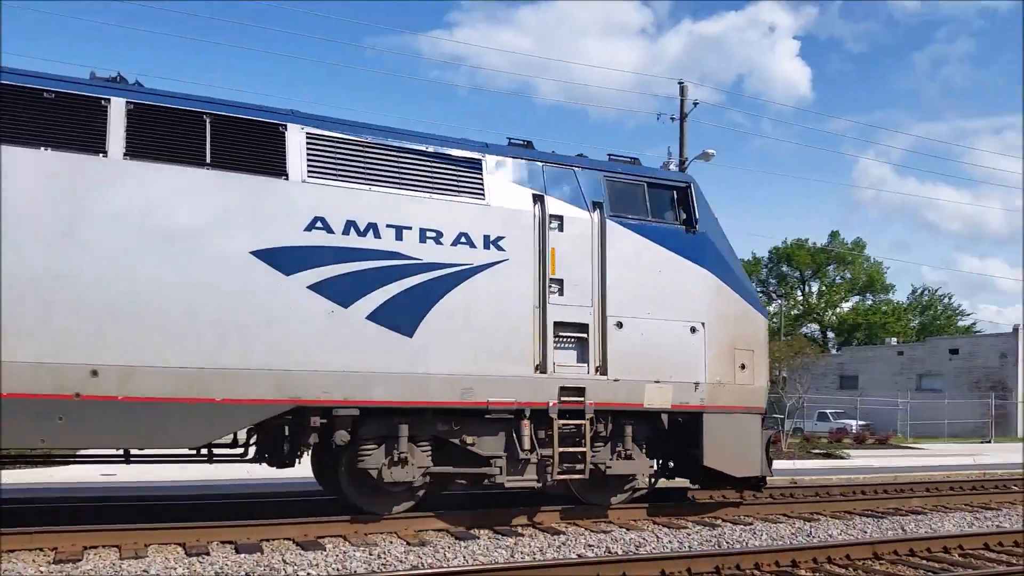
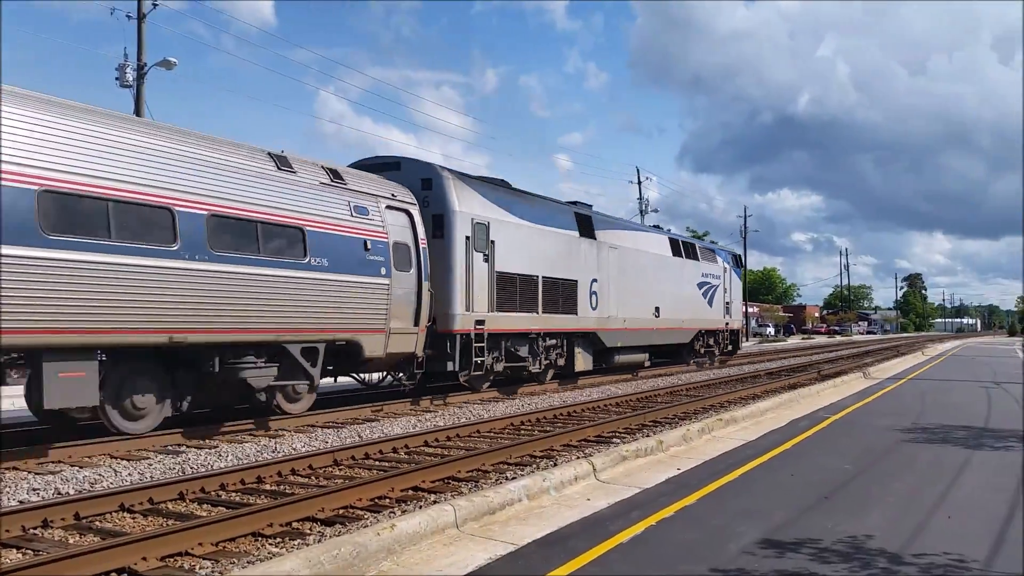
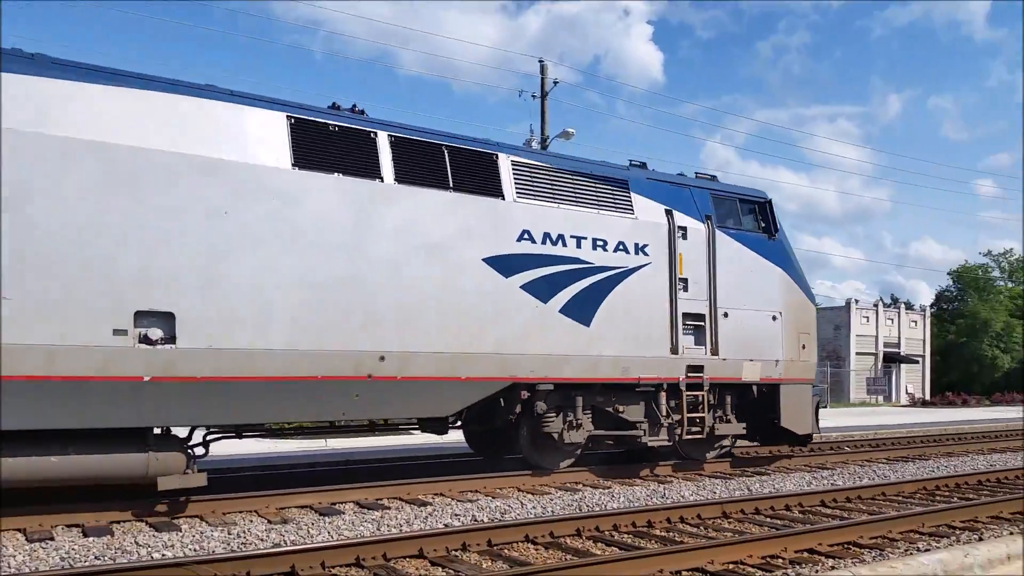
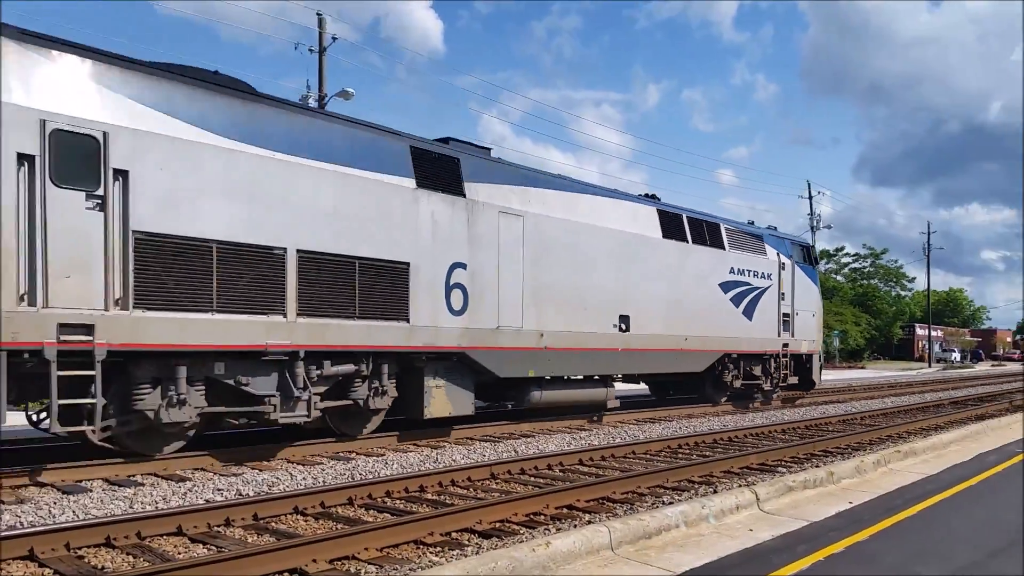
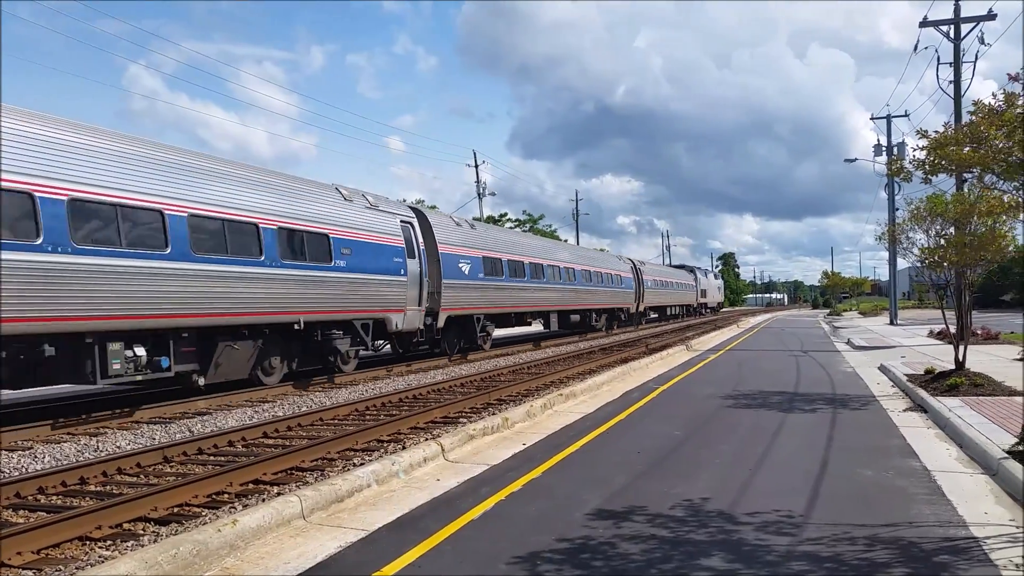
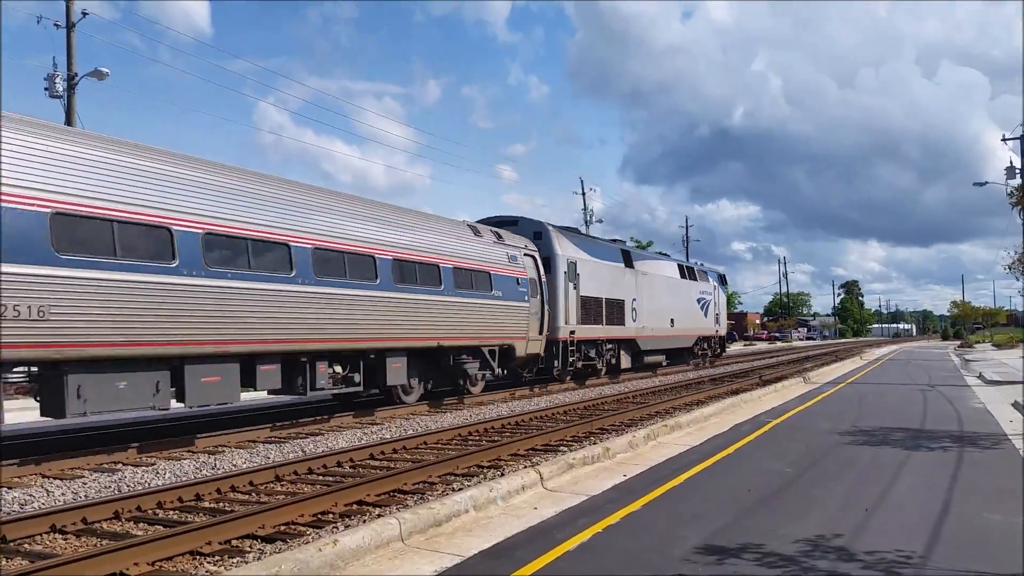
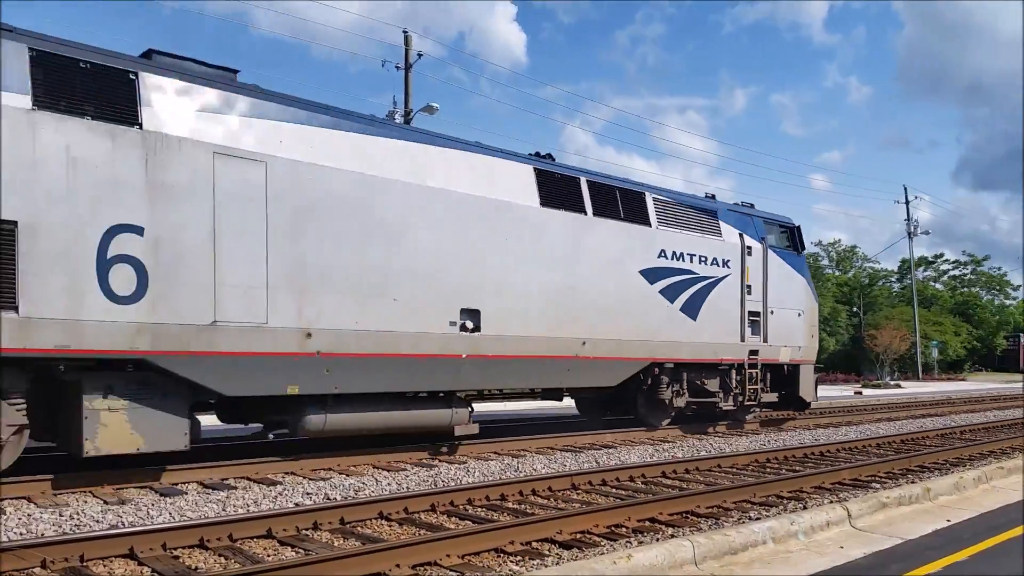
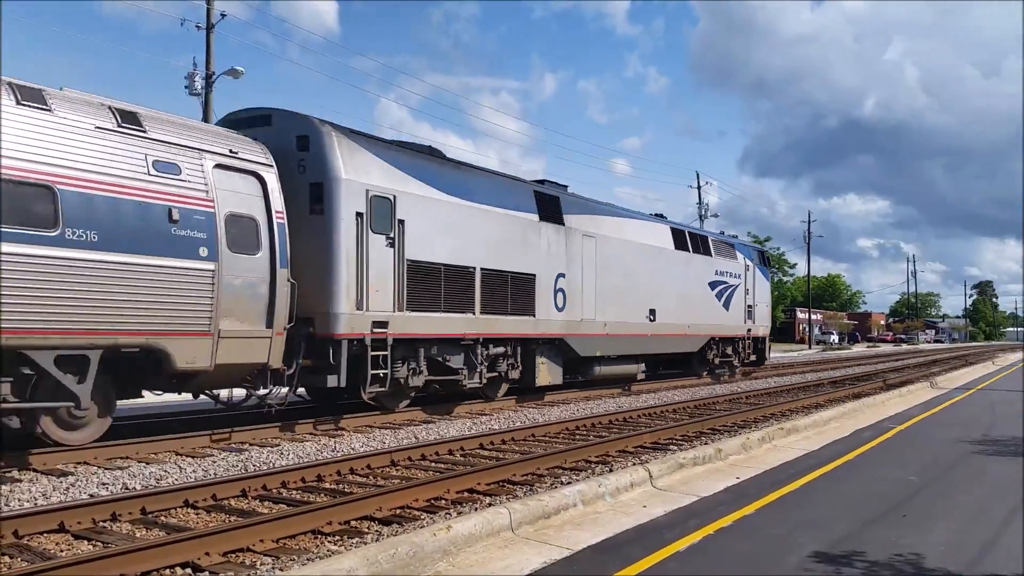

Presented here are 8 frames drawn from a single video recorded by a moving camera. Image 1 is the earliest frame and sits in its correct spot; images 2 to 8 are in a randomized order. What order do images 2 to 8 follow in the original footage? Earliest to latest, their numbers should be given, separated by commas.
3, 7, 4, 8, 2, 6, 5
